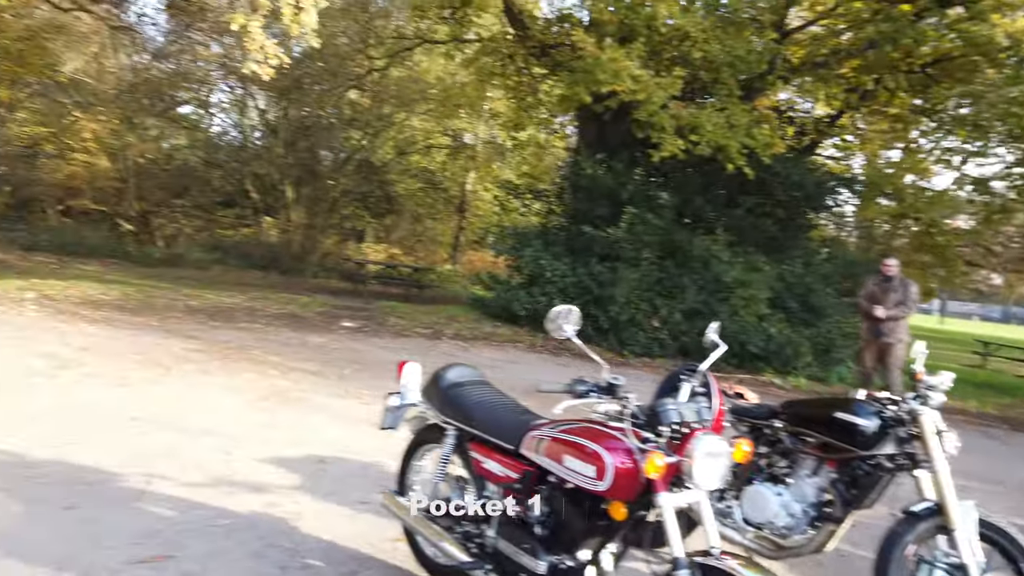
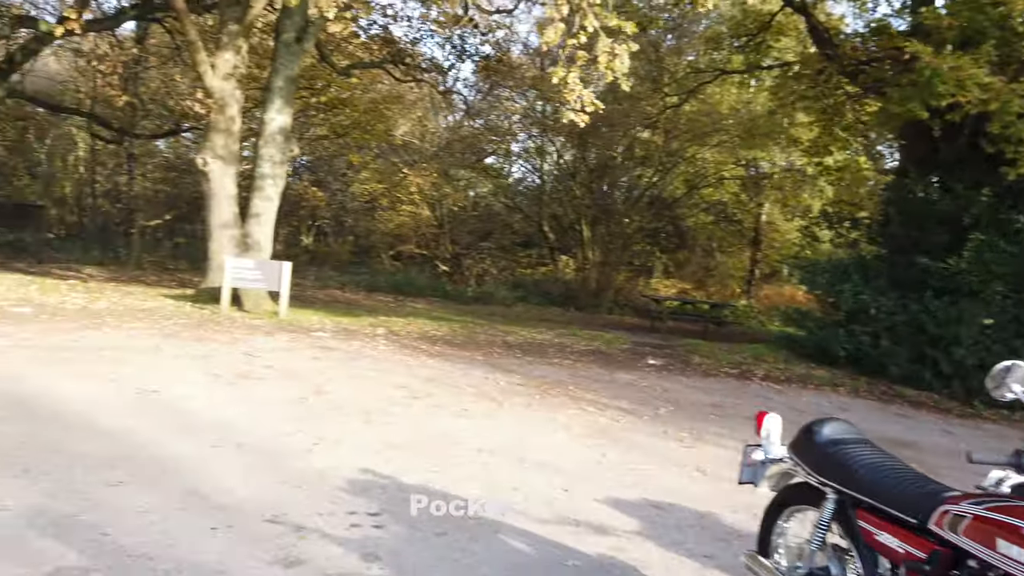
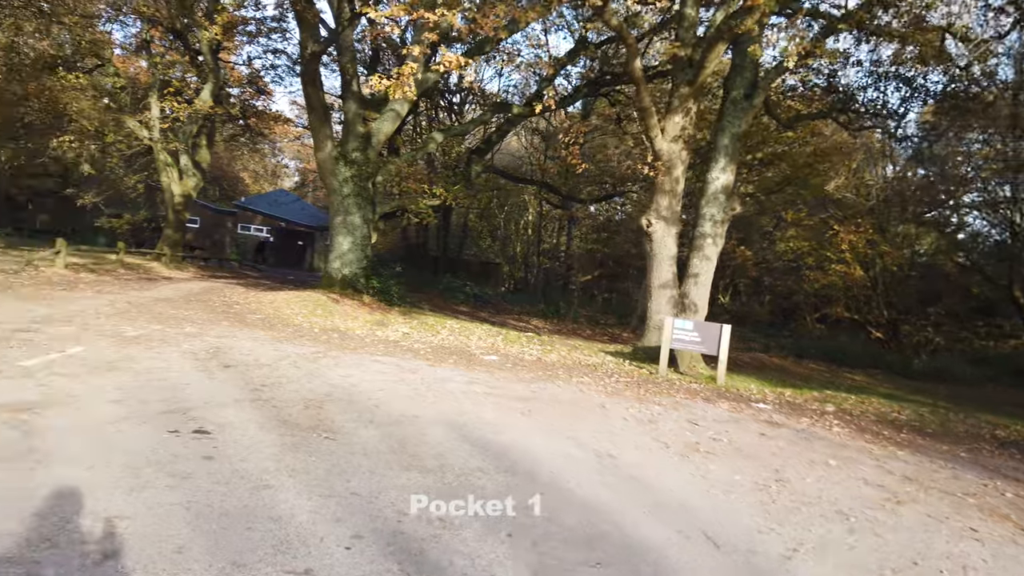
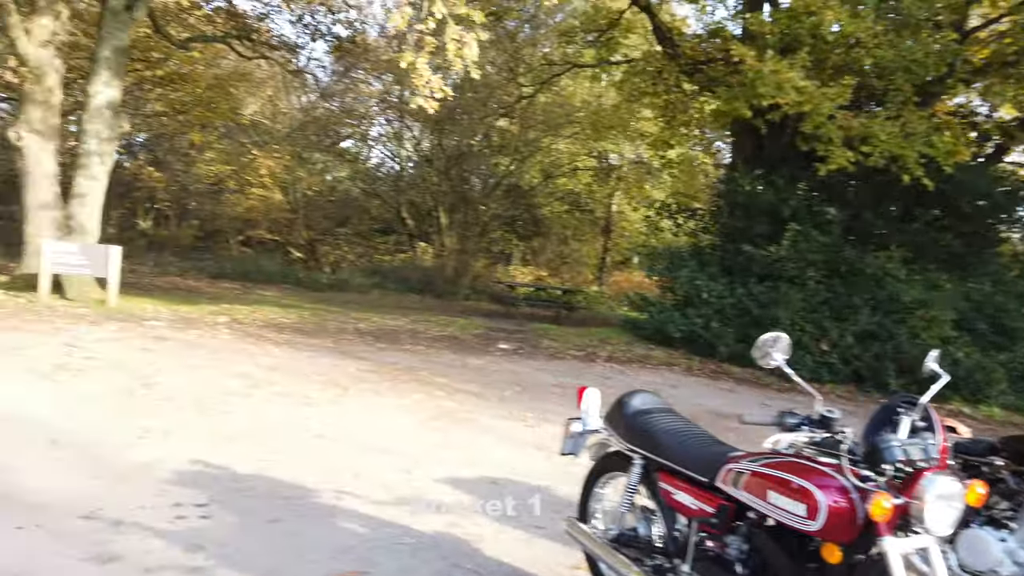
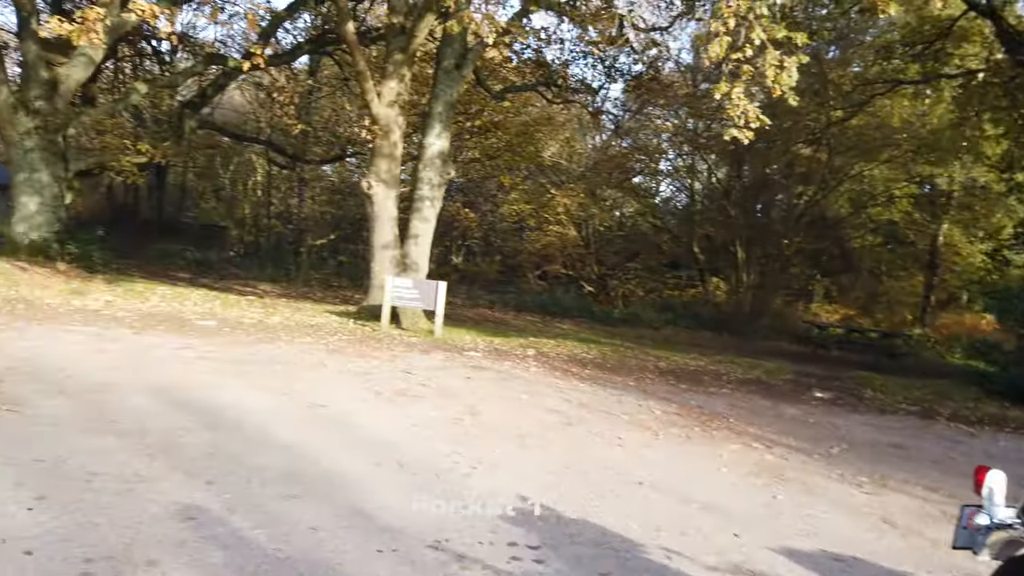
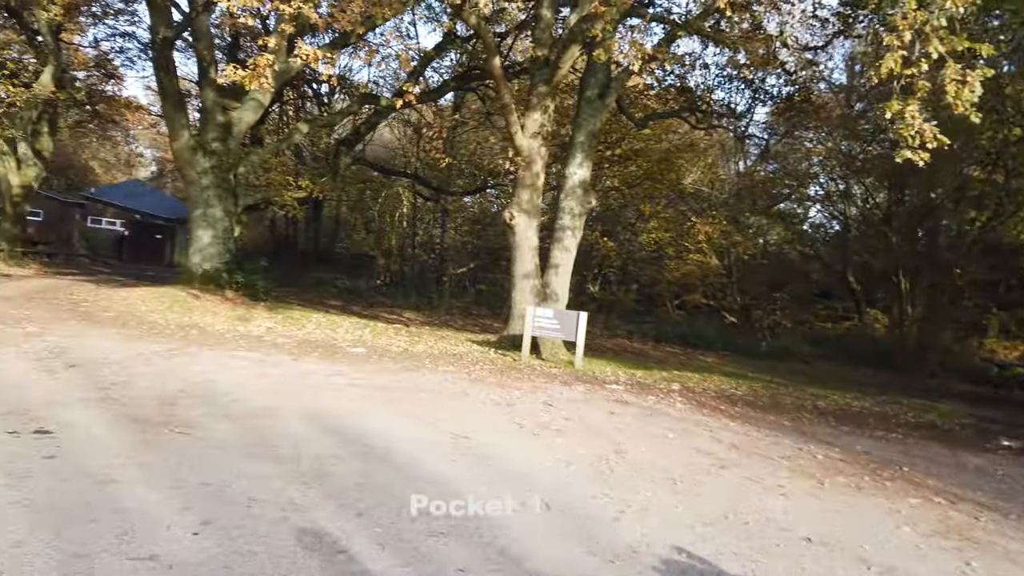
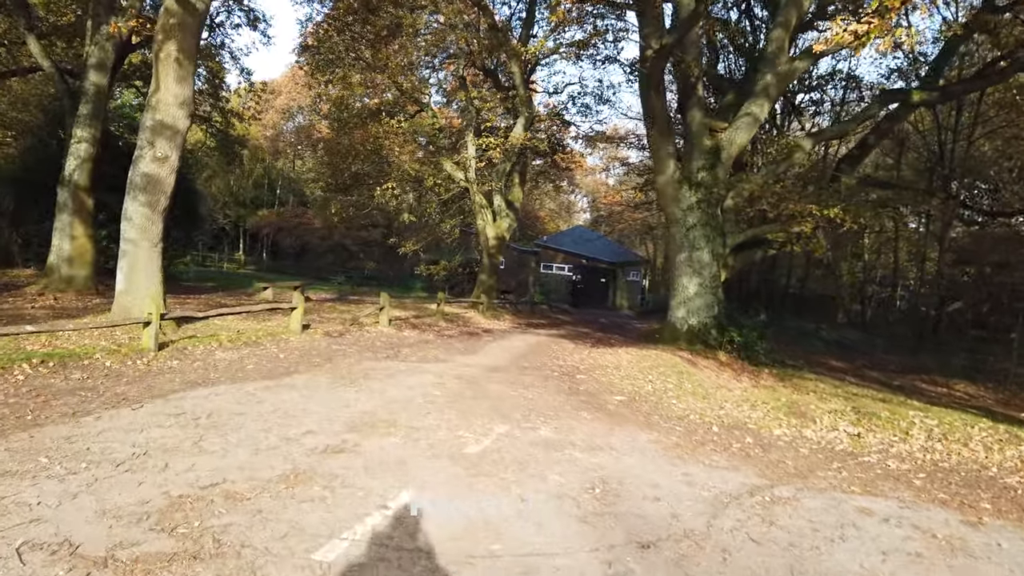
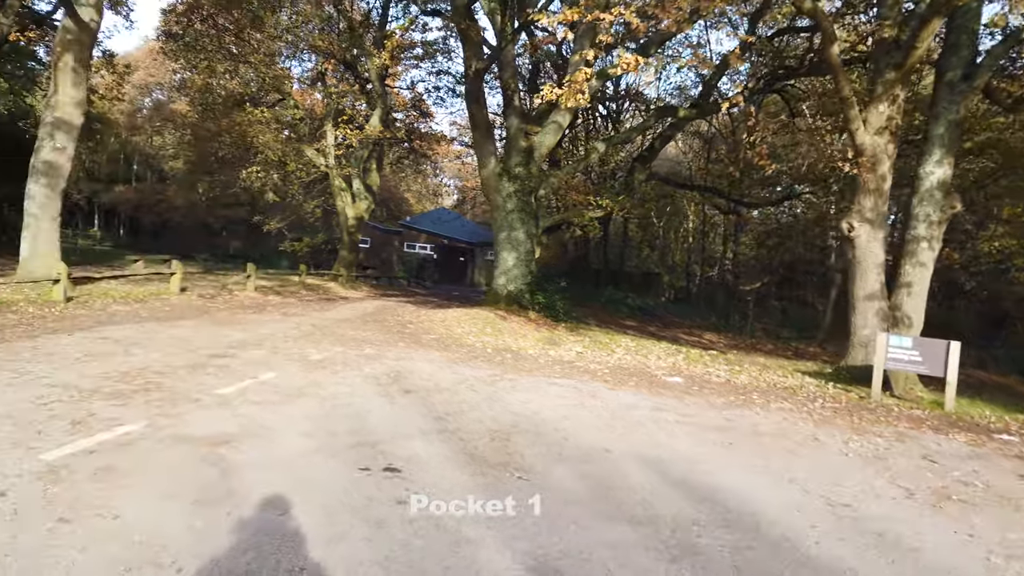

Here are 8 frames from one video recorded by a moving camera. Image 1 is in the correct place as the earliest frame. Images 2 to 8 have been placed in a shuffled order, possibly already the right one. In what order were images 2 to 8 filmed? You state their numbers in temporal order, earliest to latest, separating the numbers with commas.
4, 2, 5, 6, 3, 8, 7
